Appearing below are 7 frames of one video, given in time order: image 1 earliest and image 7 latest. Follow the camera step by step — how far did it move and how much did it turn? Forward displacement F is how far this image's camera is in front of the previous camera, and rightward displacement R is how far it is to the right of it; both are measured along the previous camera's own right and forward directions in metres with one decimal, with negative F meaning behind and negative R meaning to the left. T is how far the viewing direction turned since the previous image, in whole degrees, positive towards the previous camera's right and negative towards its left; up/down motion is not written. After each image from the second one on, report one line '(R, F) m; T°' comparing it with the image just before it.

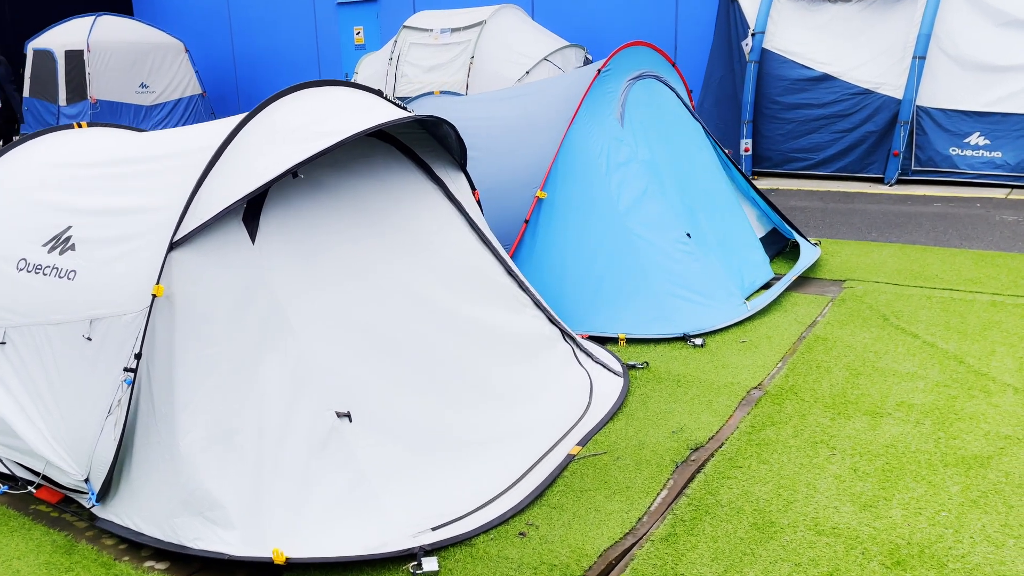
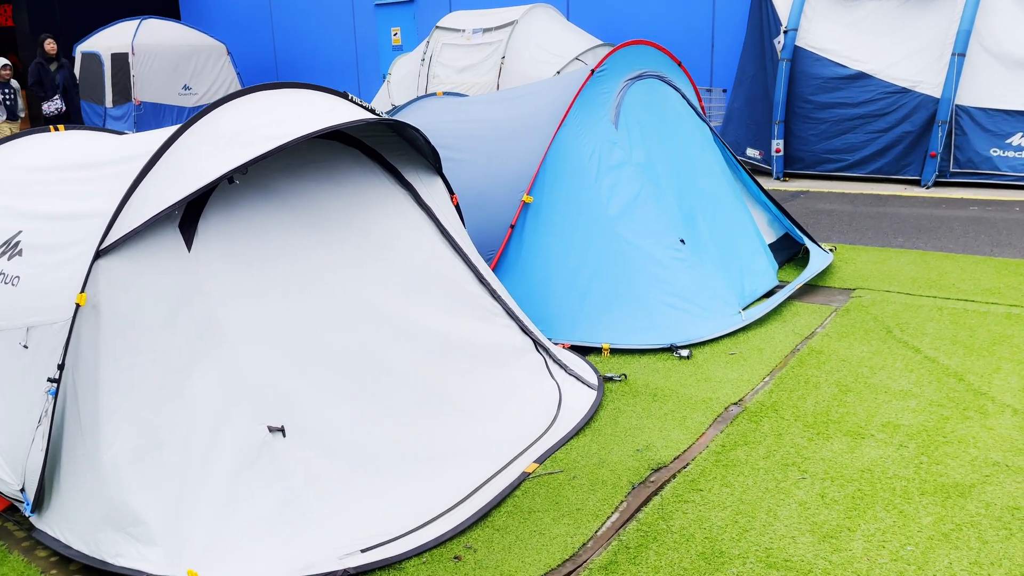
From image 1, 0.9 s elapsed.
(+0.3, +0.1) m; -3°
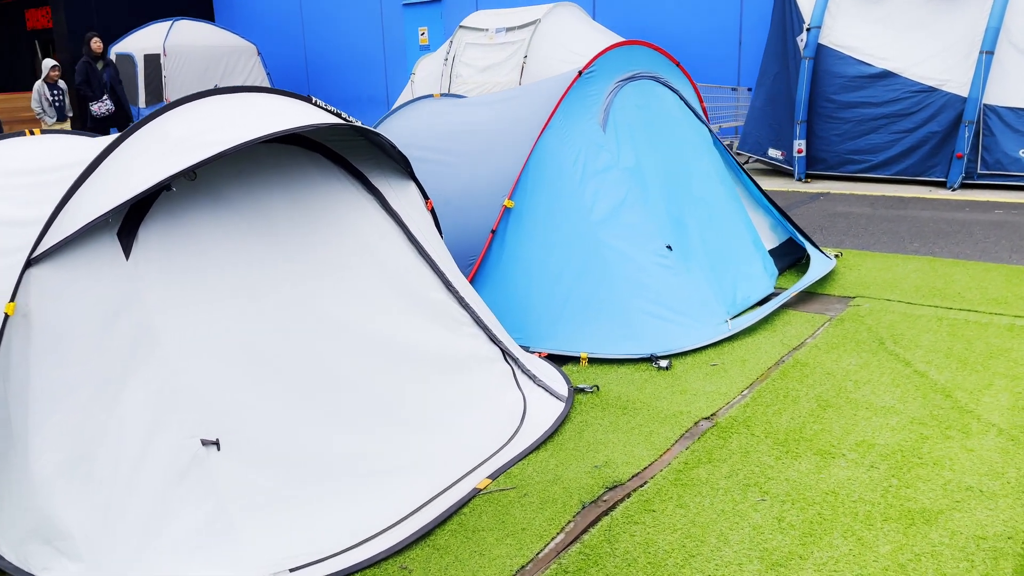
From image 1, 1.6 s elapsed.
(+0.3, +0.1) m; -3°
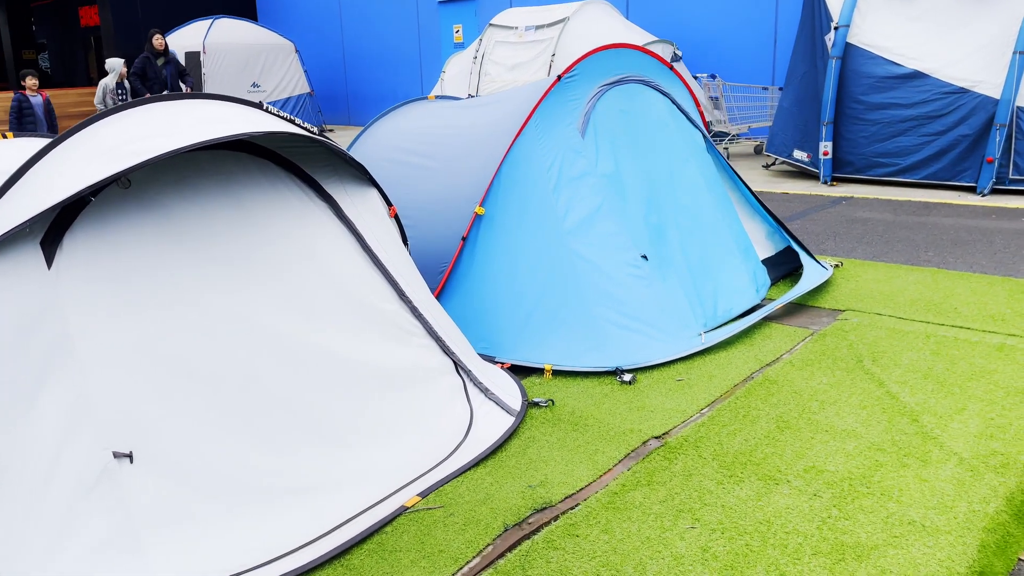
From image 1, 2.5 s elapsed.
(+0.4, +0.1) m; -3°
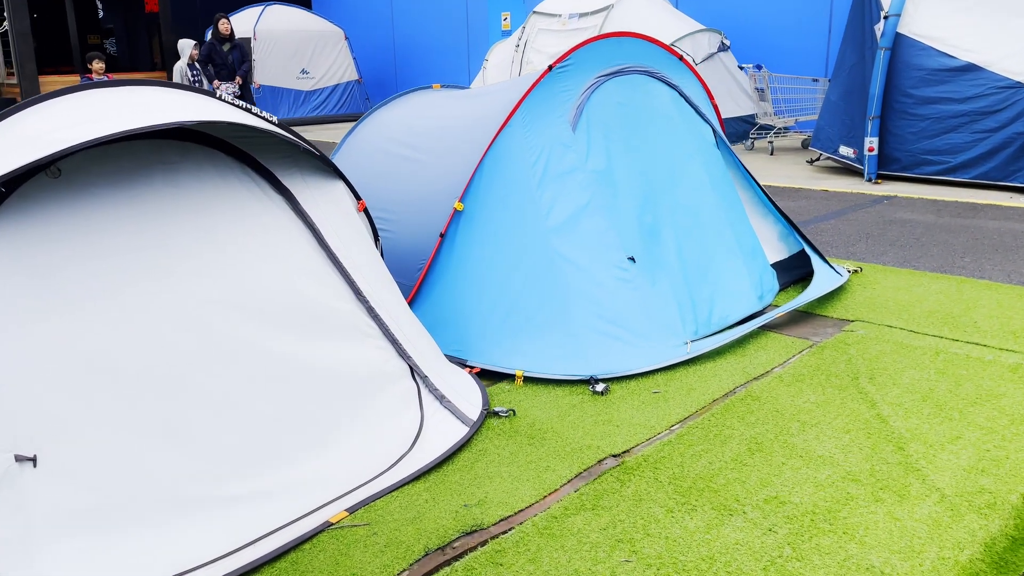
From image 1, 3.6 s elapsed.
(+0.4, +0.2) m; -4°
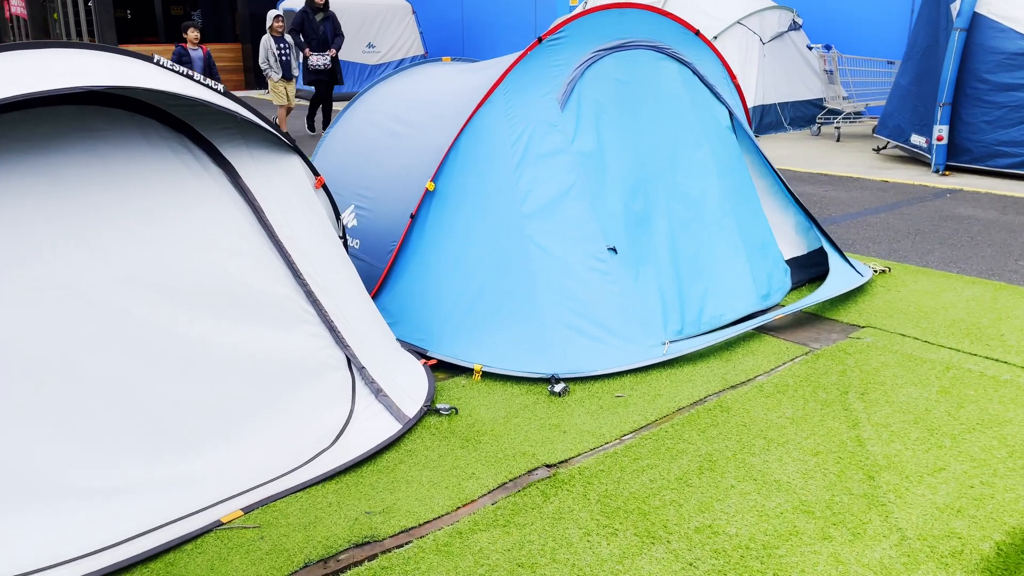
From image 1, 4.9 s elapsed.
(+0.5, +0.3) m; -5°
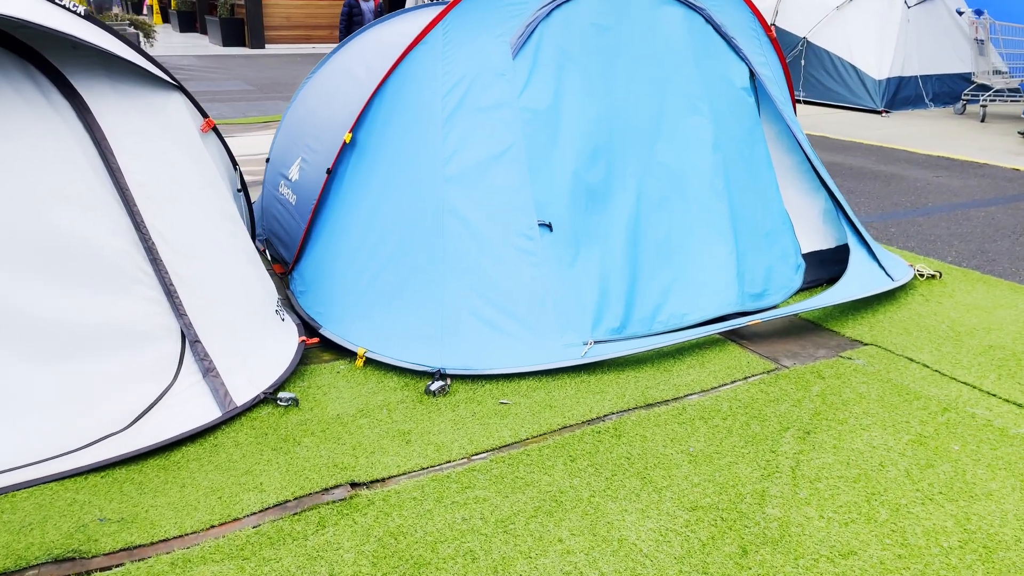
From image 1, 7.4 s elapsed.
(+0.8, +0.6) m; -10°
